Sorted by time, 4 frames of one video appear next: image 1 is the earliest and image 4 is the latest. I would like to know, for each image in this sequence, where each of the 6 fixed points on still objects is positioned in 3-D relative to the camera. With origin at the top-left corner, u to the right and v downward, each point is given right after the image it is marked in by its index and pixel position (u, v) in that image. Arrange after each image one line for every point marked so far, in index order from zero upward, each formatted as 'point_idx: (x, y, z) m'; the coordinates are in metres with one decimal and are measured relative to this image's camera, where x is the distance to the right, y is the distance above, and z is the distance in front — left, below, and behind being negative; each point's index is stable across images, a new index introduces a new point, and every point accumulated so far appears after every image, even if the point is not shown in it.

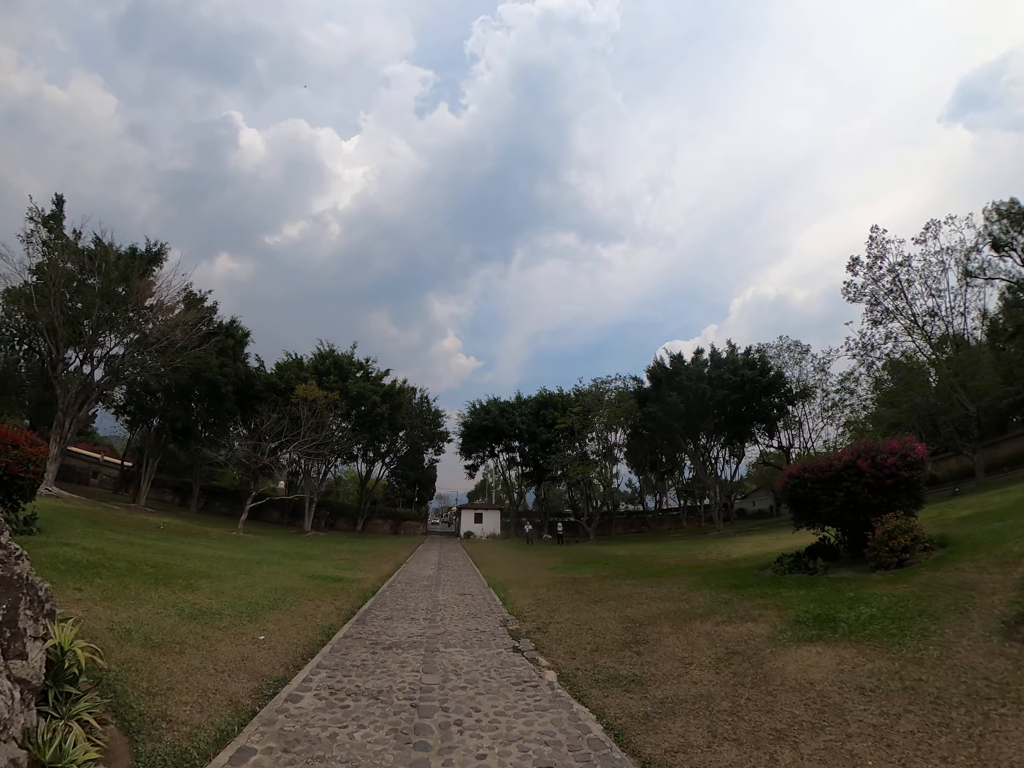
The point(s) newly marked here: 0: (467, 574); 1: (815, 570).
0: (-1.3, -5.7, +16.5) m
1: (+8.8, -5.0, +16.0) m
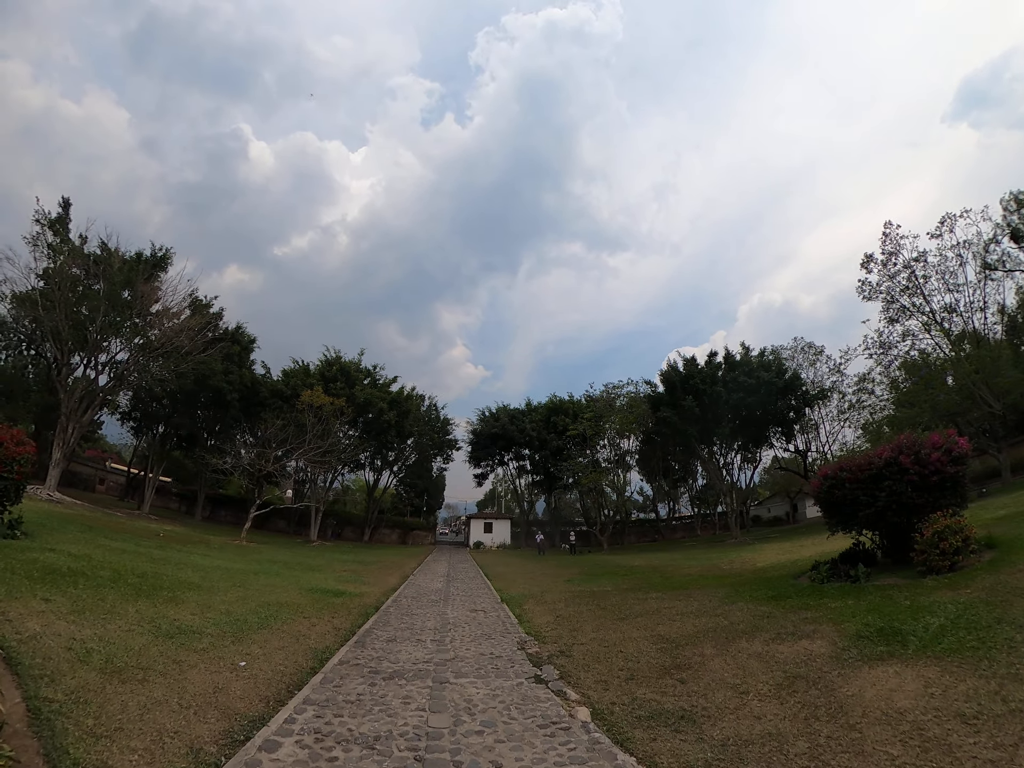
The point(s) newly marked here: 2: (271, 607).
0: (-0.9, -5.6, +15.4) m
1: (+9.2, -4.9, +14.7) m
2: (-4.4, -4.1, +10.3) m
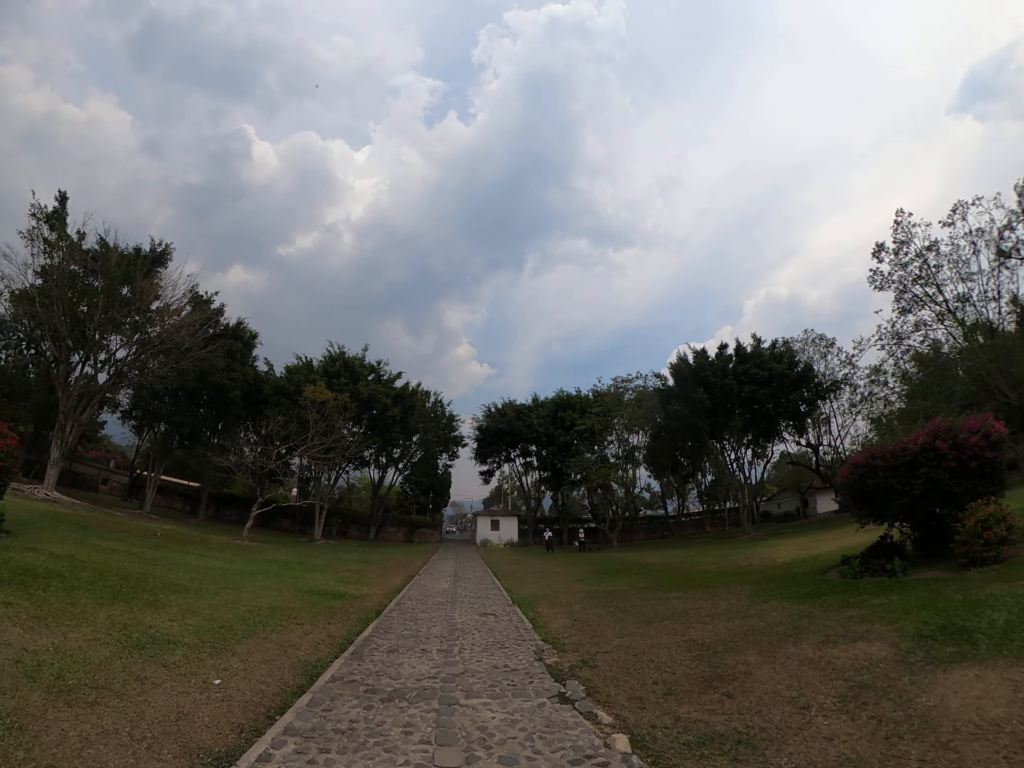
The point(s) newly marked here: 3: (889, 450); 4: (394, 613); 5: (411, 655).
0: (-0.6, -5.3, +14.5) m
1: (+9.4, -4.5, +13.7) m
2: (-4.2, -3.8, +9.4) m
3: (+10.1, -1.5, +14.9) m
4: (-2.0, -4.0, +9.7) m
5: (-1.3, -3.4, +7.0) m
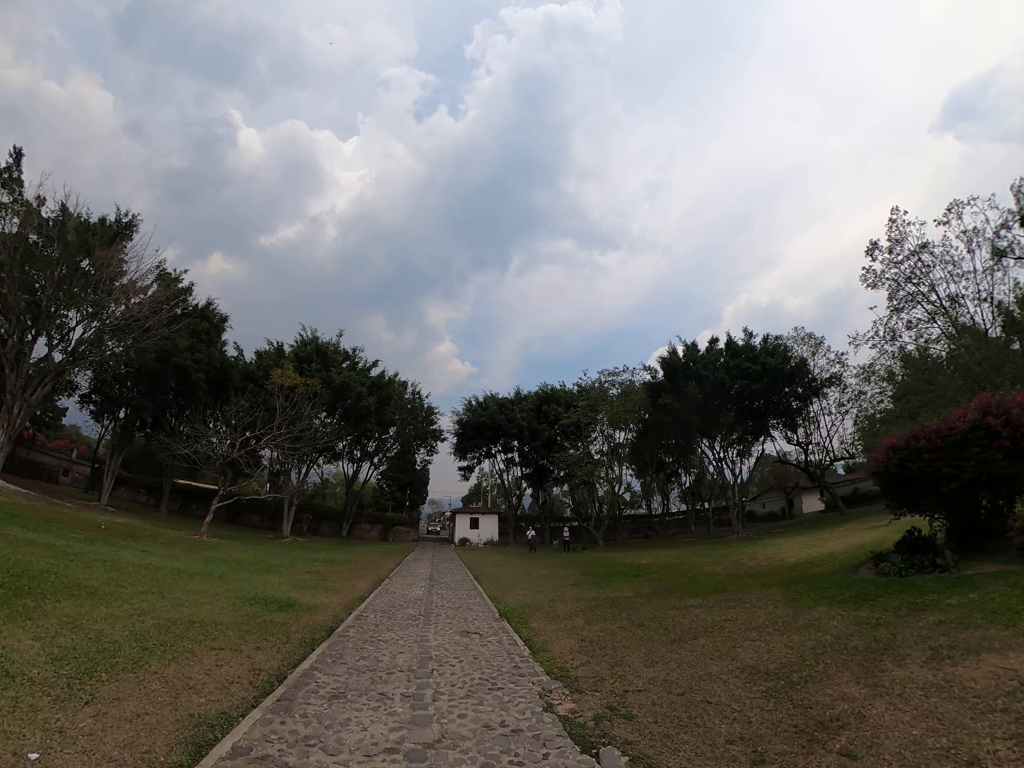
0: (-0.9, -4.7, +12.3) m
1: (+9.2, -4.1, +11.9) m
2: (-4.3, -3.1, +7.1) m
3: (+9.8, -1.1, +13.1) m
4: (-2.1, -3.3, +7.5) m
5: (-1.3, -2.7, +4.8) m
